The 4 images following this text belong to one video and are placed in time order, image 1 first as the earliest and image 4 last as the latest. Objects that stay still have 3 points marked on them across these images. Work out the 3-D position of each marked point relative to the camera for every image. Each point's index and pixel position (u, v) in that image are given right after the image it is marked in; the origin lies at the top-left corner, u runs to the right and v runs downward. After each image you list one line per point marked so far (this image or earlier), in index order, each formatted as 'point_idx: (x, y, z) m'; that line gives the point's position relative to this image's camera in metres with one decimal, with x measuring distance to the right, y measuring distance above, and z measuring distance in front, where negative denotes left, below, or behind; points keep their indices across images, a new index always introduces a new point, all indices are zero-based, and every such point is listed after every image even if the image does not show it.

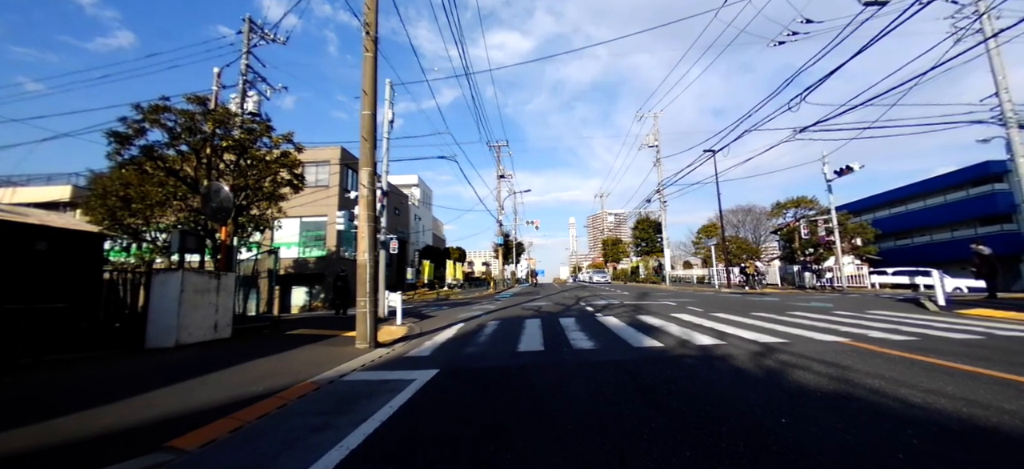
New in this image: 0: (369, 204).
0: (-3.4, +0.7, +8.7) m
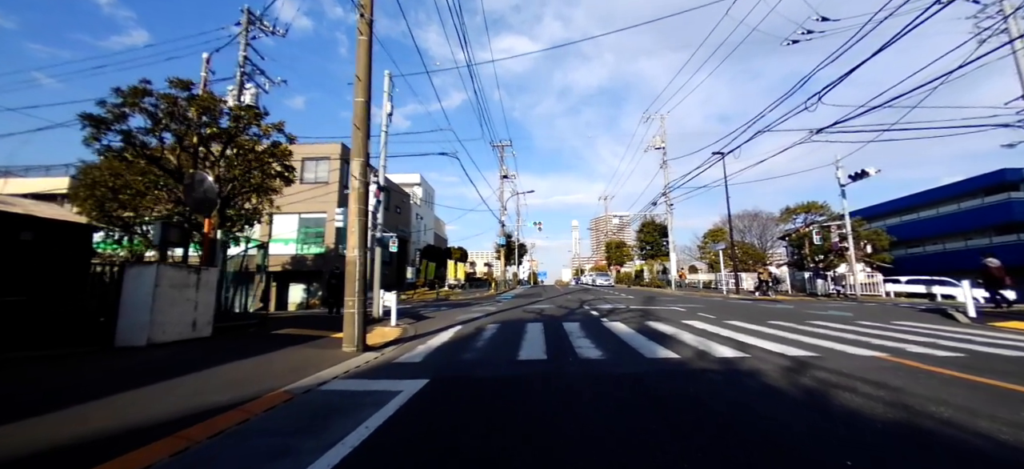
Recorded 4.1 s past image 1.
0: (-3.3, +0.8, +8.1) m
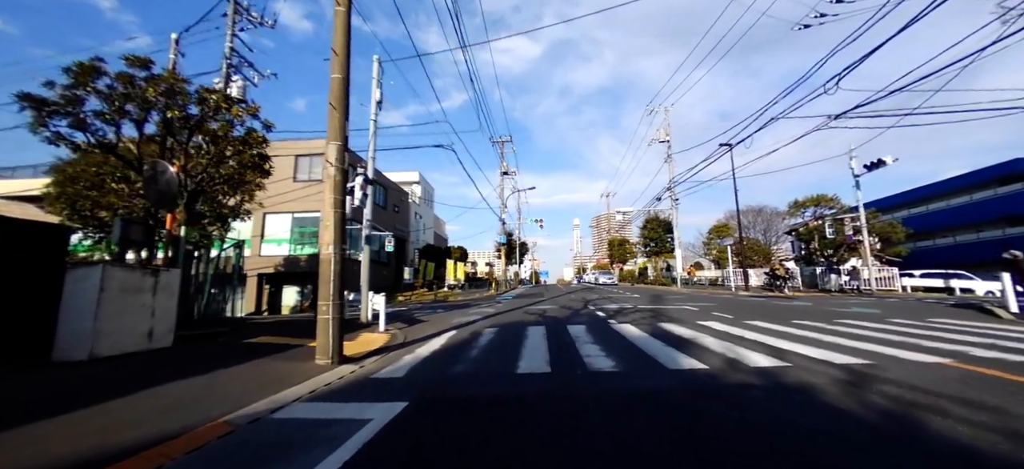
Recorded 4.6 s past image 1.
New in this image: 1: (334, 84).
0: (-3.4, +0.9, +7.2) m
1: (-3.6, +3.1, +7.5) m
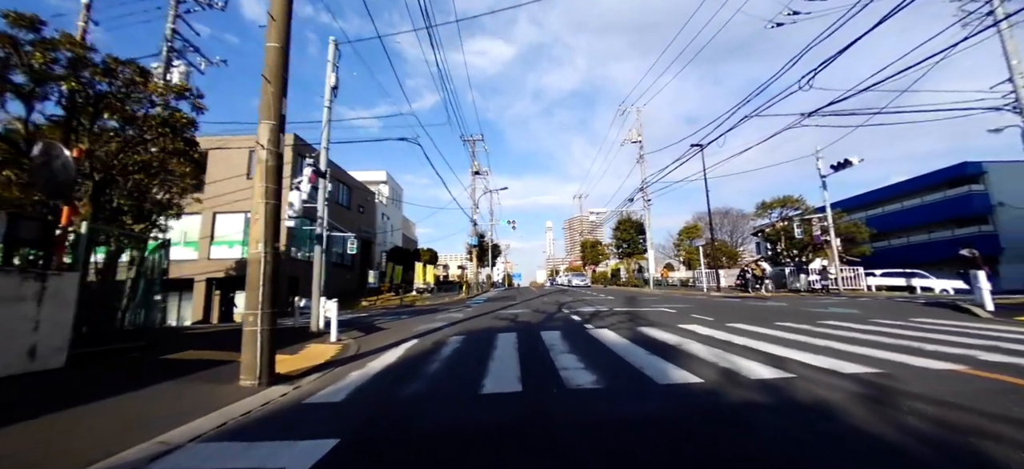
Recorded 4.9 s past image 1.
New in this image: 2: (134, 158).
0: (-4.0, +1.0, +6.1) m
1: (-4.2, +3.1, +6.4) m
2: (-8.9, +1.8, +8.9) m
